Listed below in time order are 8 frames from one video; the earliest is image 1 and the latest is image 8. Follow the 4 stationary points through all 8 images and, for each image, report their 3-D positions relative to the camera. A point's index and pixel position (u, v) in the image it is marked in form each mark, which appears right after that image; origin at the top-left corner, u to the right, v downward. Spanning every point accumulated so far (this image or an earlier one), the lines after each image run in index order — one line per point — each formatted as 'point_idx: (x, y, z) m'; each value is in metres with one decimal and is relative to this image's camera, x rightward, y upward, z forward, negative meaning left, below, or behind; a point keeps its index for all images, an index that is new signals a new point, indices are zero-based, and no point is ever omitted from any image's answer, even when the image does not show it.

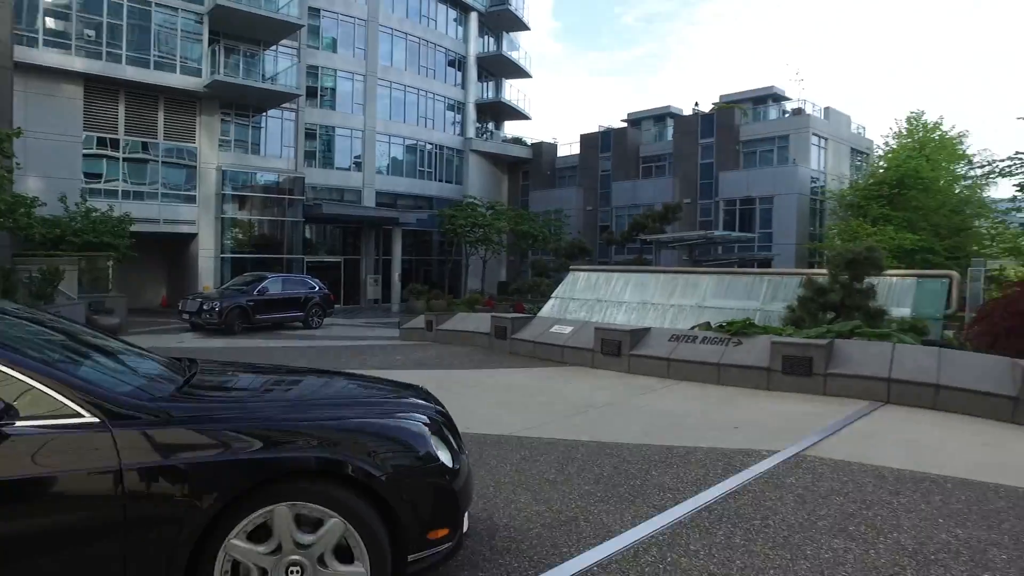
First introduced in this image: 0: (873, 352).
0: (+3.9, -0.7, +7.9) m
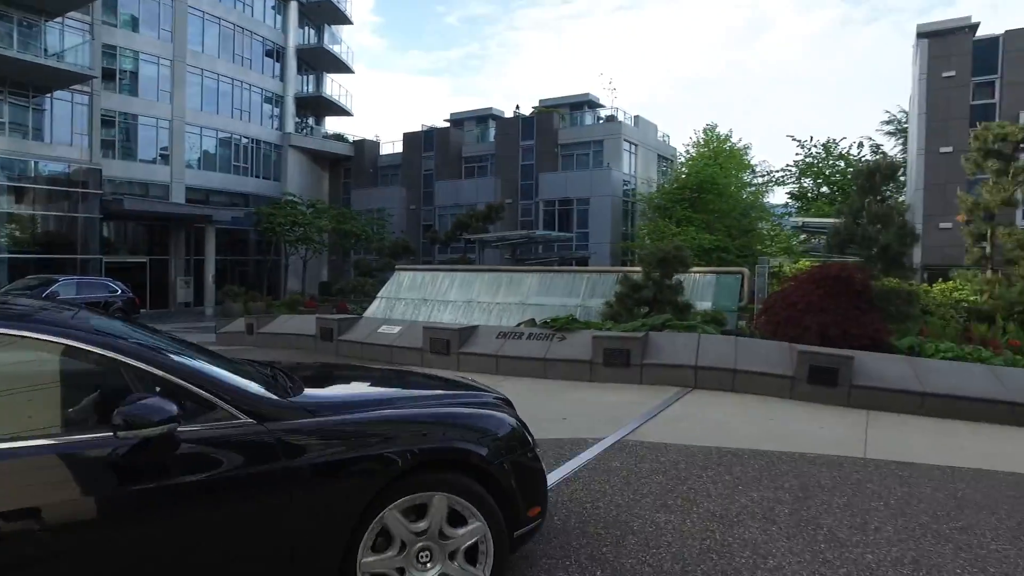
0: (+2.0, -0.7, +8.6) m
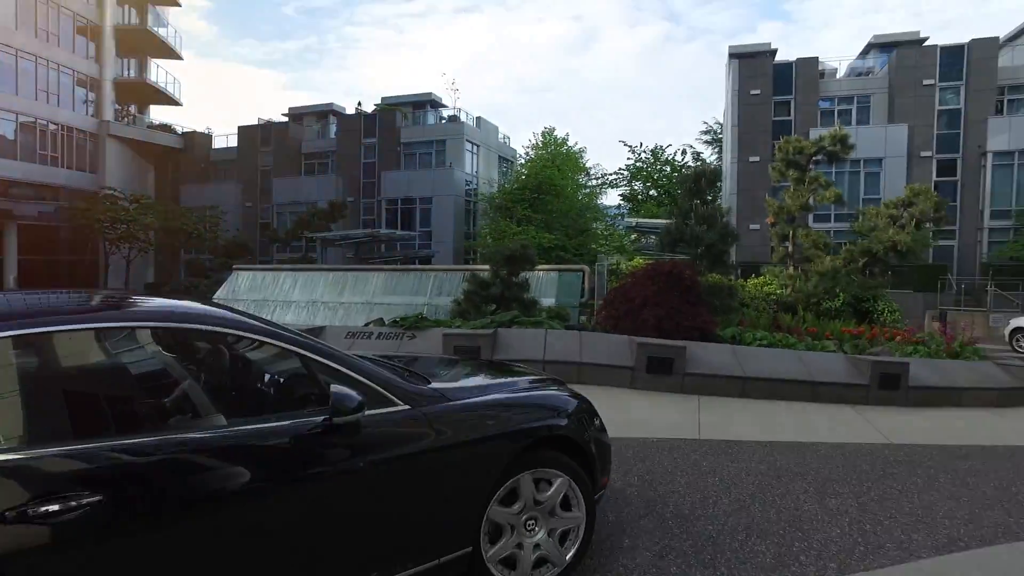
0: (+0.2, -0.6, +9.0) m
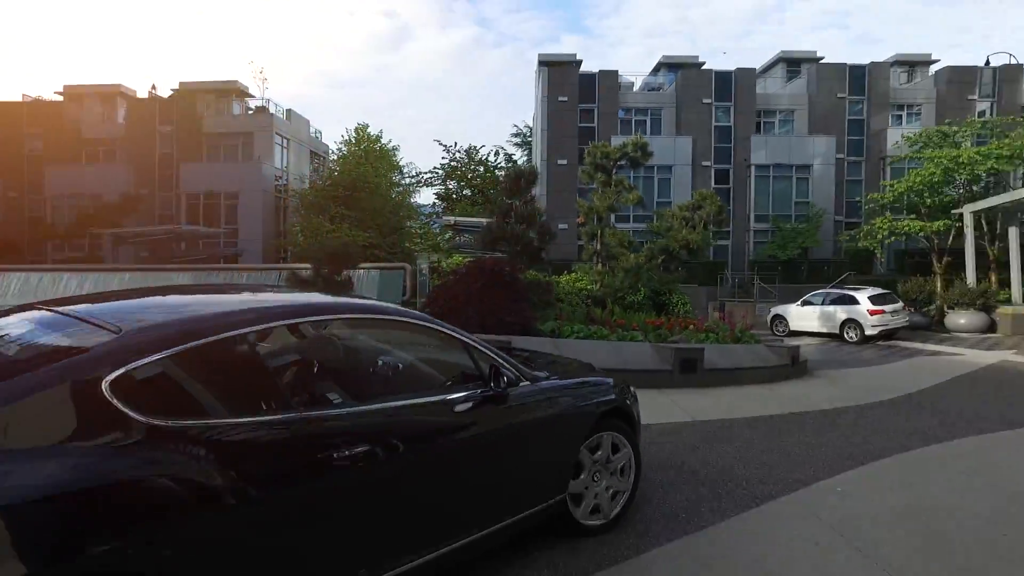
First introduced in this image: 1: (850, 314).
0: (-1.9, -0.6, +8.8) m
1: (+9.1, -0.7, +19.5) m
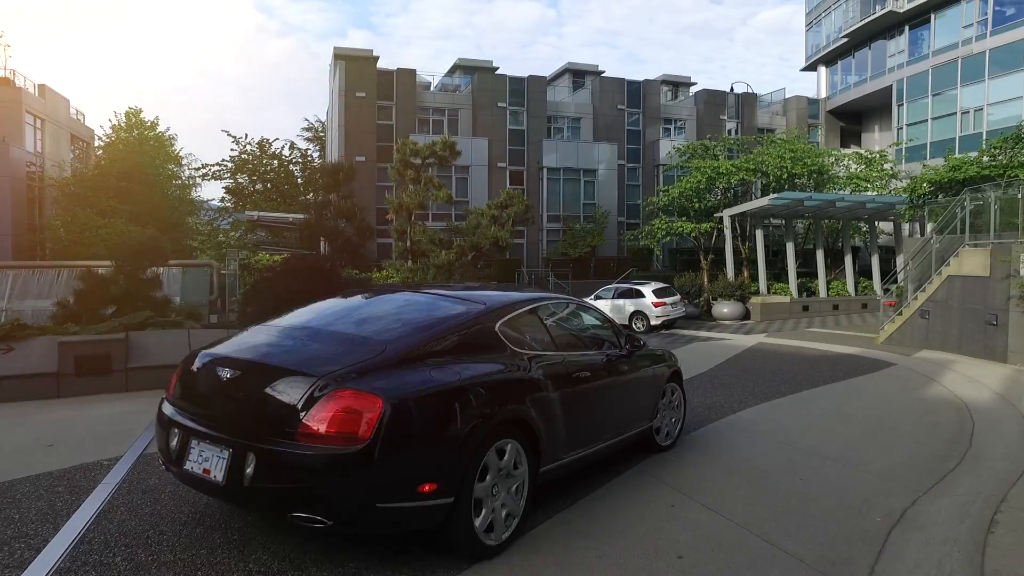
0: (-3.8, -0.6, +8.0) m
1: (+3.7, -0.5, +21.4) m
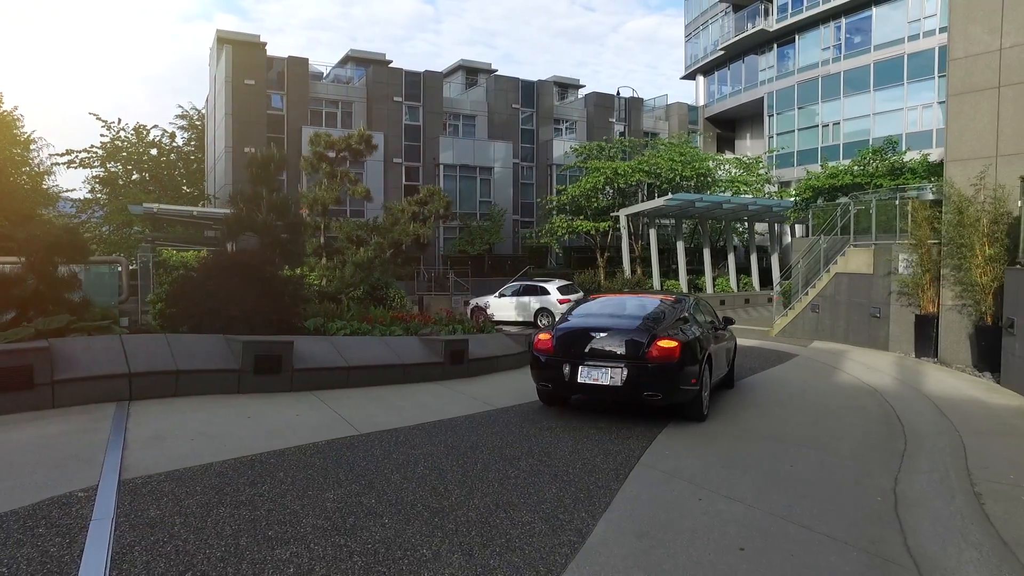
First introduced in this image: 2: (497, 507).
0: (-4.1, -0.6, +7.1) m
1: (+0.9, -0.5, +21.7) m
2: (-0.1, -1.4, +4.7) m
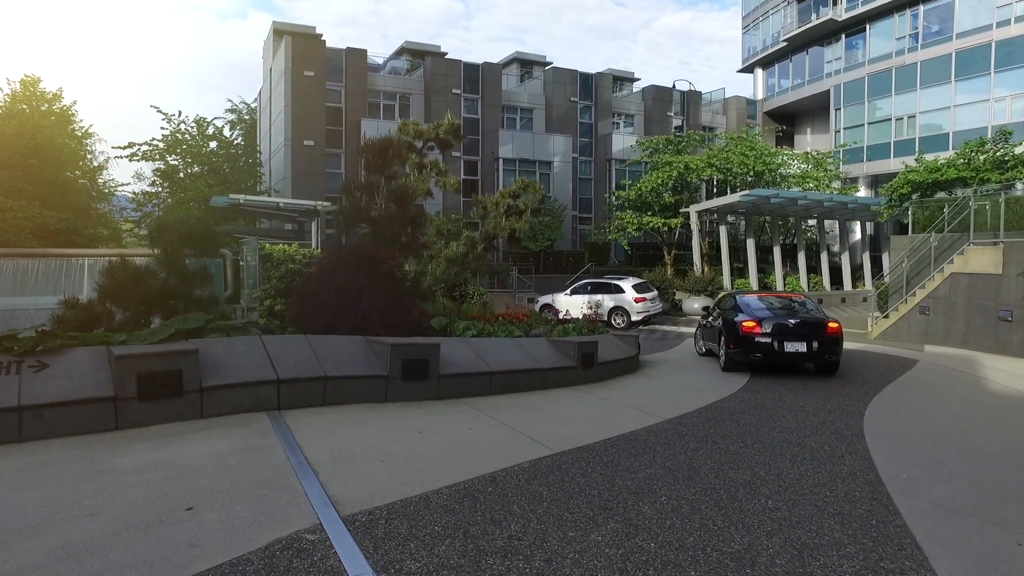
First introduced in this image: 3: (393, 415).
0: (-2.4, -0.6, +6.4) m
1: (+3.0, -0.4, +20.7) m
2: (+1.5, -1.4, +3.8) m
3: (-1.2, -1.2, +6.5) m
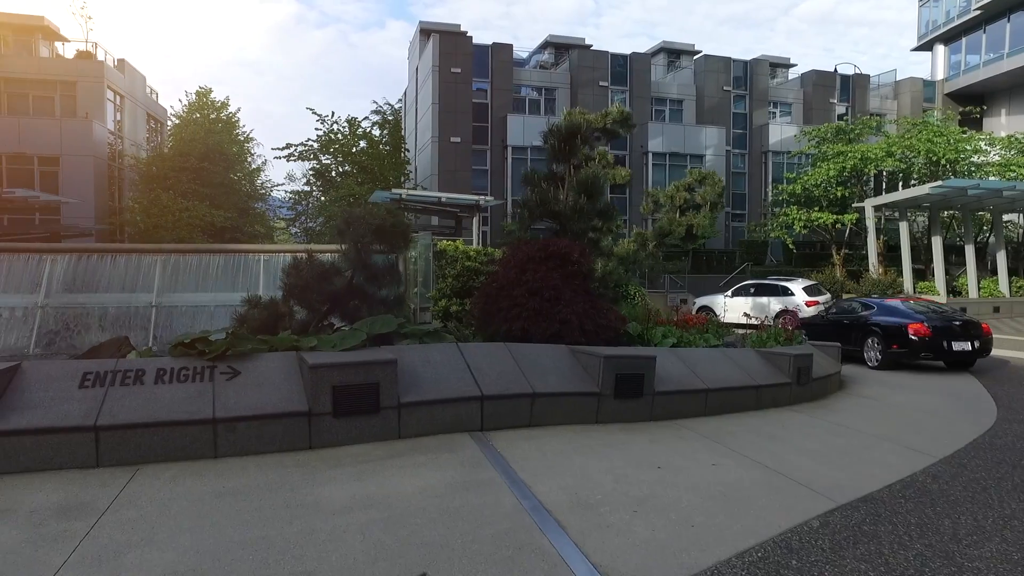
0: (-0.6, -0.6, +5.5) m
1: (+7.2, -0.5, +18.8) m
2: (+2.9, -1.5, +2.4) m
3: (+0.6, -1.2, +5.5) m
